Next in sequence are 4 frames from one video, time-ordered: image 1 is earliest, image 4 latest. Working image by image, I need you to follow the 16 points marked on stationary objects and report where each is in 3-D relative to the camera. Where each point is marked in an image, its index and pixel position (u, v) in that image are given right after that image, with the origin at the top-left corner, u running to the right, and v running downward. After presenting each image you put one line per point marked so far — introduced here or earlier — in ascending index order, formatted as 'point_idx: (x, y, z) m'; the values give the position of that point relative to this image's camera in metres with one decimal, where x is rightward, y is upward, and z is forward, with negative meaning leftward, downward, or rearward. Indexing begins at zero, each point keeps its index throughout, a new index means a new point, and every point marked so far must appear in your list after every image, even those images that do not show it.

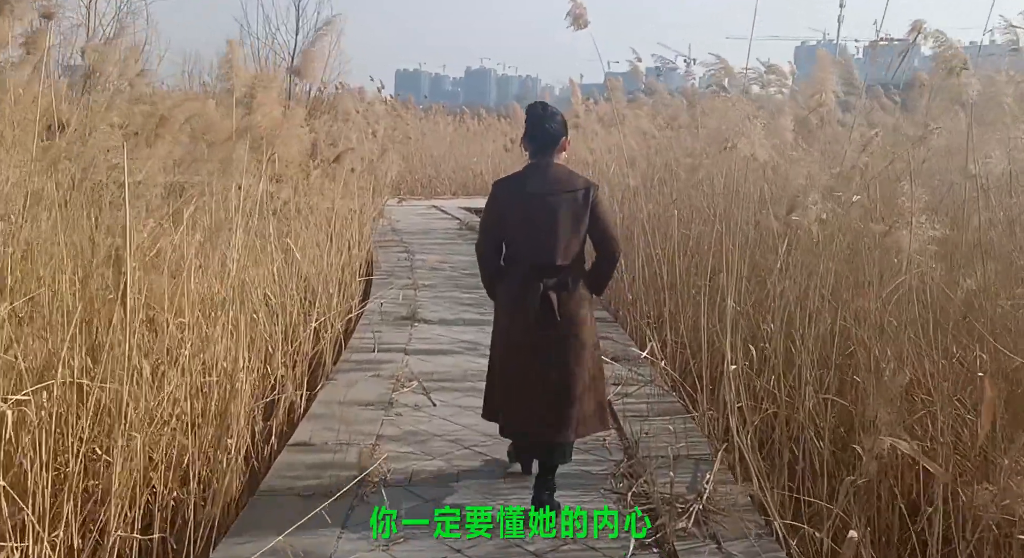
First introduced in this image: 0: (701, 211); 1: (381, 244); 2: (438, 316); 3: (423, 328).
0: (+1.1, +0.4, +6.6) m
1: (-1.2, +0.3, +10.6) m
2: (-0.5, -0.2, +6.9) m
3: (-0.5, -0.3, +6.5) m
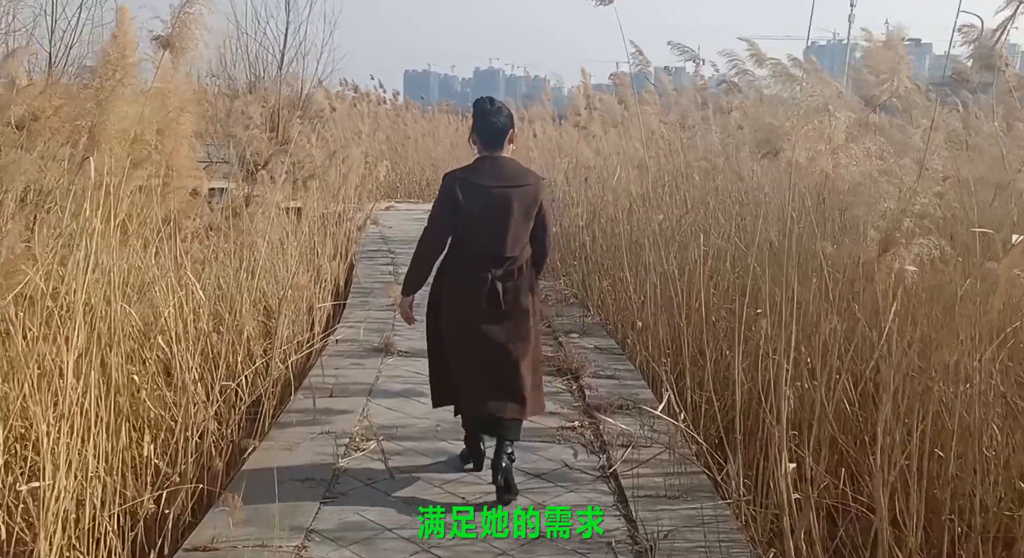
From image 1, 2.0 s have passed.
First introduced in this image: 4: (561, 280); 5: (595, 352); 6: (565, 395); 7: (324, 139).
0: (+1.0, +0.2, +5.6) m
1: (-1.2, +0.2, +9.6) m
2: (-0.5, -0.3, +5.9) m
3: (-0.6, -0.4, +5.5) m
4: (+0.3, 0.0, +7.9) m
5: (+0.4, -0.4, +5.7) m
6: (+0.2, -0.5, +4.9) m
7: (-1.6, +1.2, +9.6) m
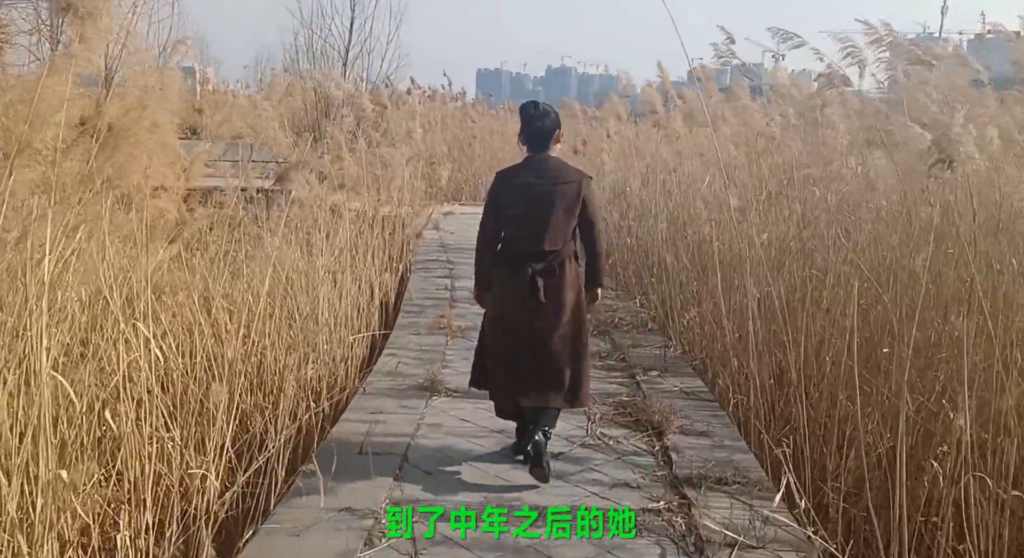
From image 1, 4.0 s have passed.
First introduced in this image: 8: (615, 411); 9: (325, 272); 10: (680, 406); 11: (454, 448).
0: (+1.3, +0.1, +4.6) m
1: (-0.7, +0.1, +8.7) m
2: (-0.2, -0.5, +5.0) m
3: (-0.3, -0.5, +4.6) m
4: (+0.8, -0.1, +7.0) m
5: (+0.7, -0.5, +4.8) m
6: (+0.5, -0.6, +4.0) m
7: (-1.0, +1.1, +8.8) m
8: (+0.4, -0.5, +4.5) m
9: (-0.9, 0.0, +5.4) m
10: (+0.7, -0.5, +4.6) m
11: (-0.2, -0.6, +4.1) m
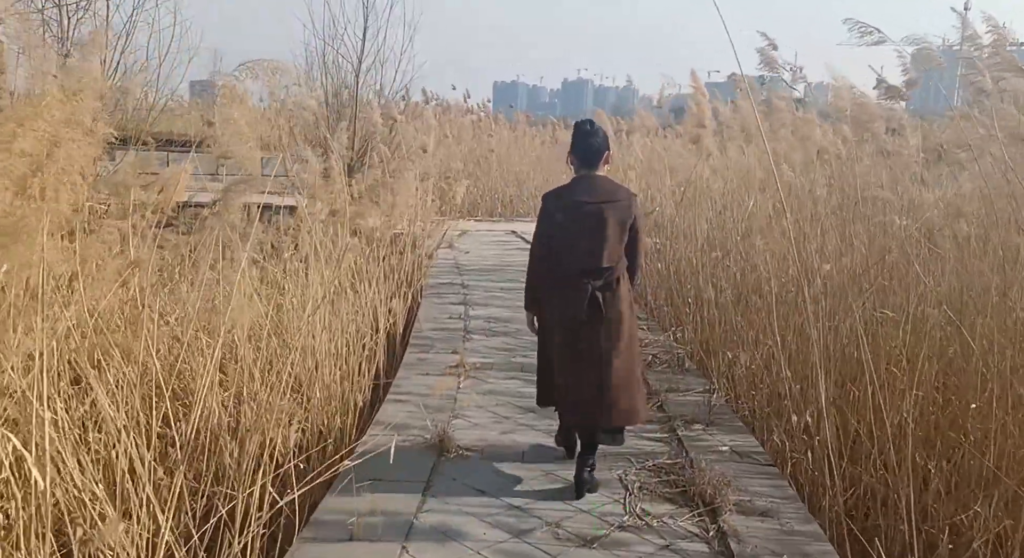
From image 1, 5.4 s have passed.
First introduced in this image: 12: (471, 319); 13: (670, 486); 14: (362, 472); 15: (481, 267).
0: (+1.4, 0.0, +3.9) m
1: (-0.6, -0.1, +8.1) m
2: (-0.1, -0.6, +4.3) m
3: (-0.2, -0.7, +3.9) m
4: (+0.9, -0.3, +6.3) m
5: (+0.8, -0.6, +4.1) m
6: (+0.5, -0.8, +3.3) m
7: (-0.9, +0.9, +8.1) m
8: (+0.5, -0.7, +3.8) m
9: (-0.8, -0.1, +4.7) m
10: (+0.8, -0.7, +3.9) m
11: (-0.1, -0.8, +3.4) m
12: (-0.2, -0.2, +7.0) m
13: (+0.5, -0.7, +3.7) m
14: (-0.5, -0.7, +3.9) m
15: (-0.2, +0.1, +9.5) m
